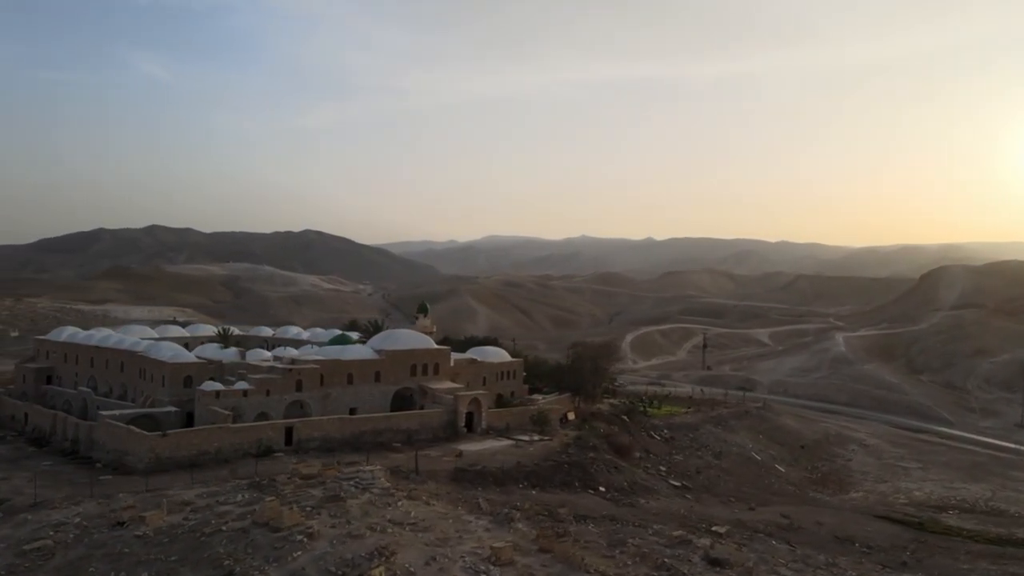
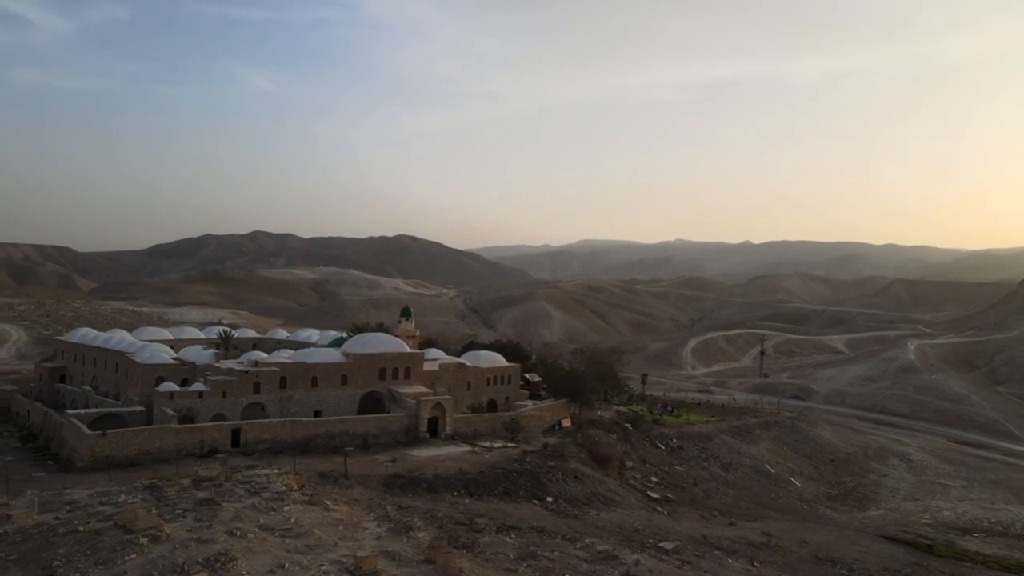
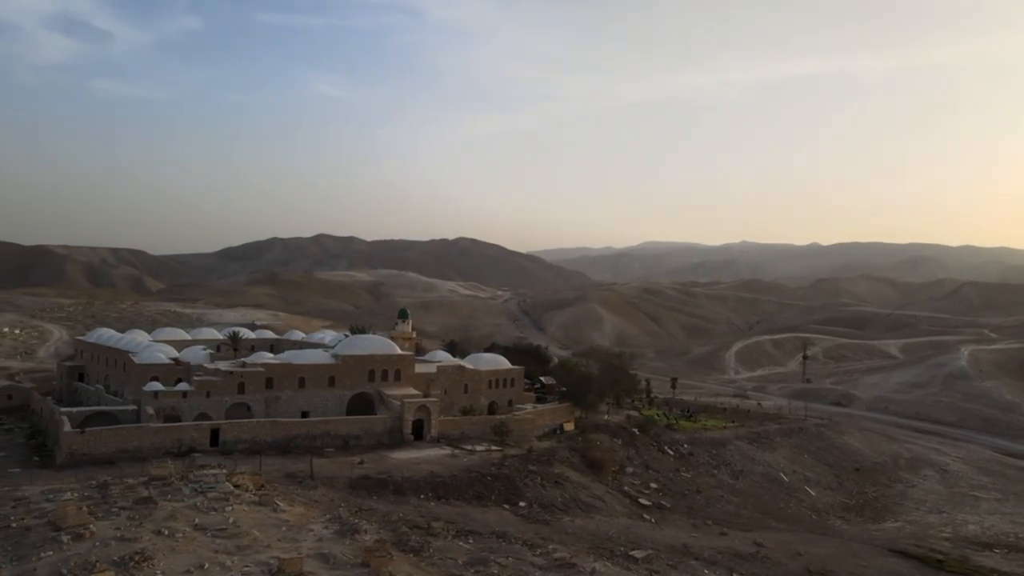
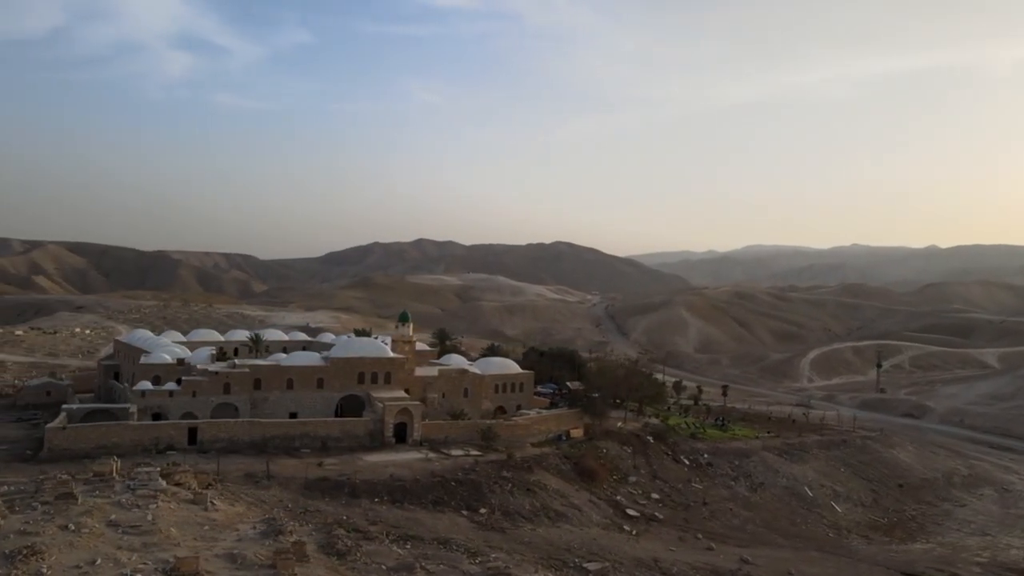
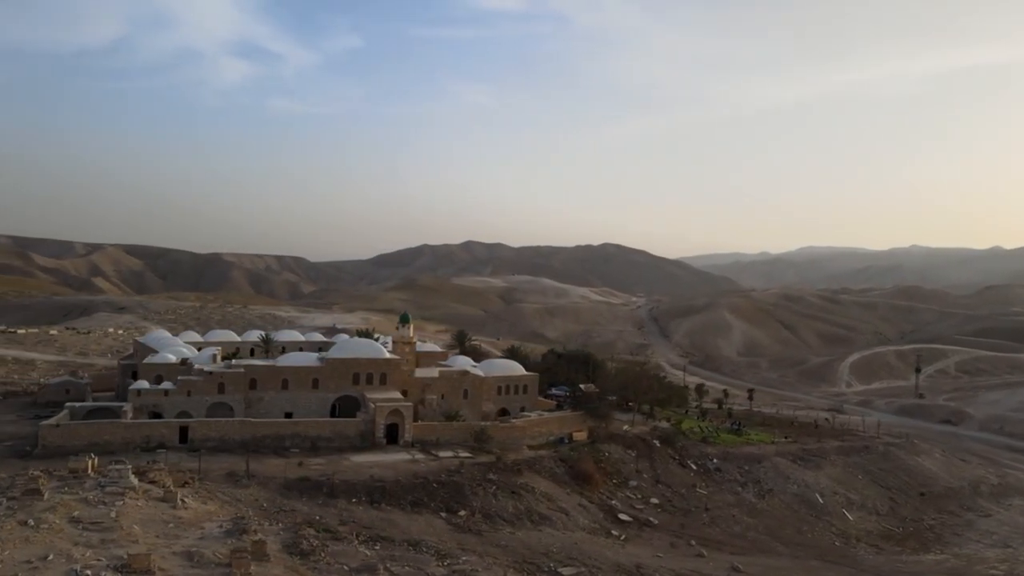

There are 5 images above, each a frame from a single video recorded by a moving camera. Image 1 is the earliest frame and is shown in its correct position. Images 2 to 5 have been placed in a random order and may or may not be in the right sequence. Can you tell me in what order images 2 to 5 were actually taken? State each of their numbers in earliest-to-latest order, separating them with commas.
2, 3, 4, 5
